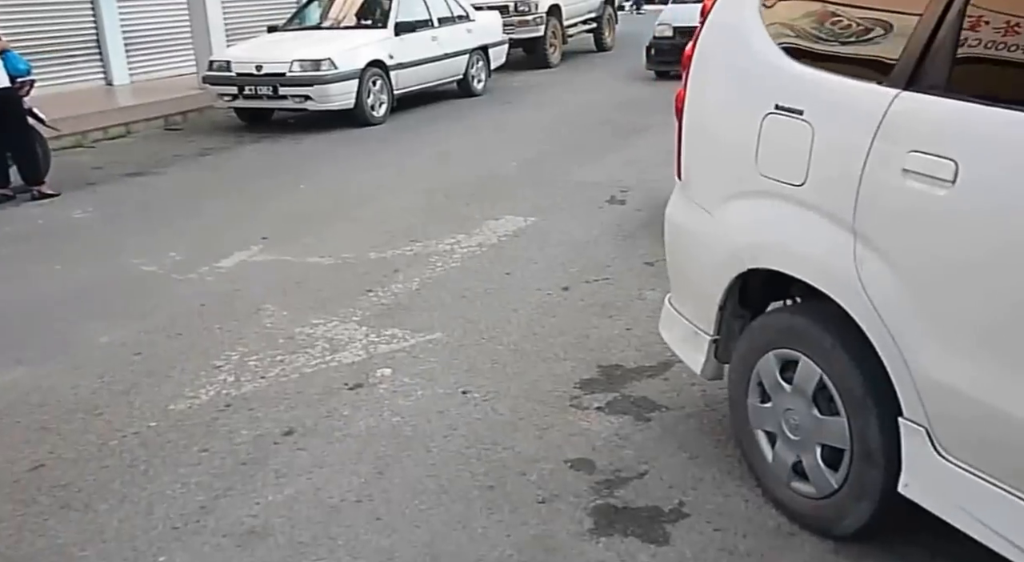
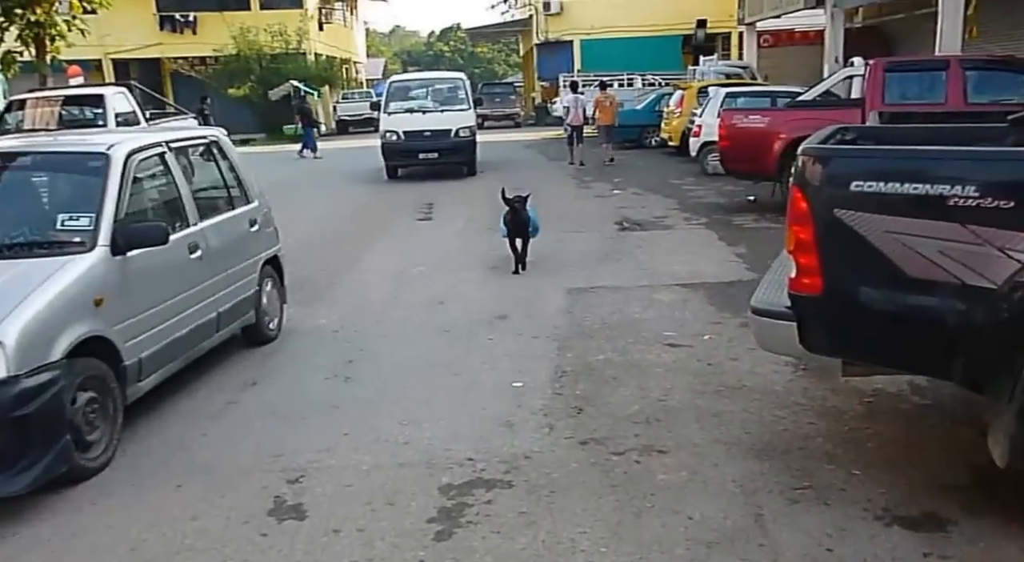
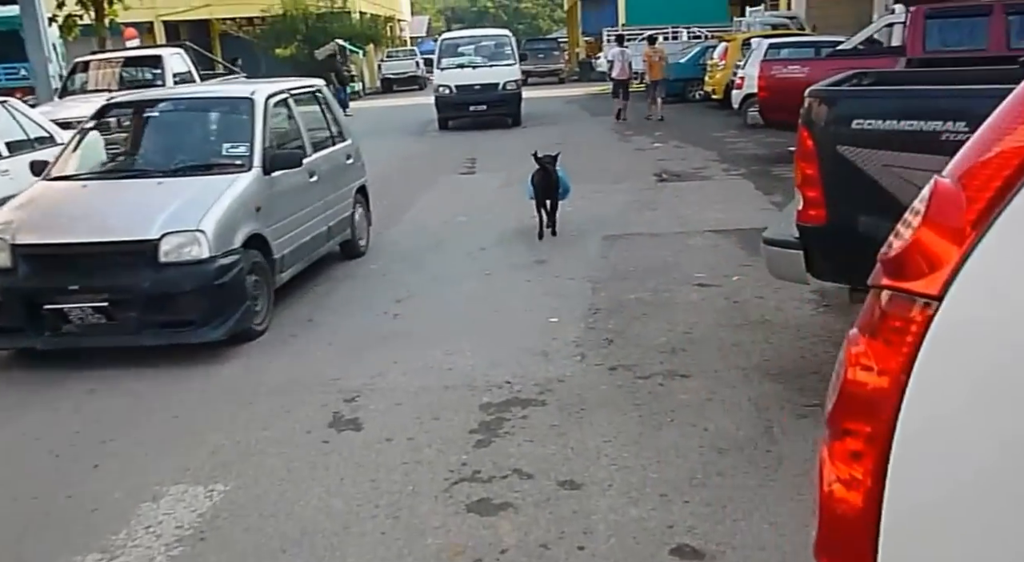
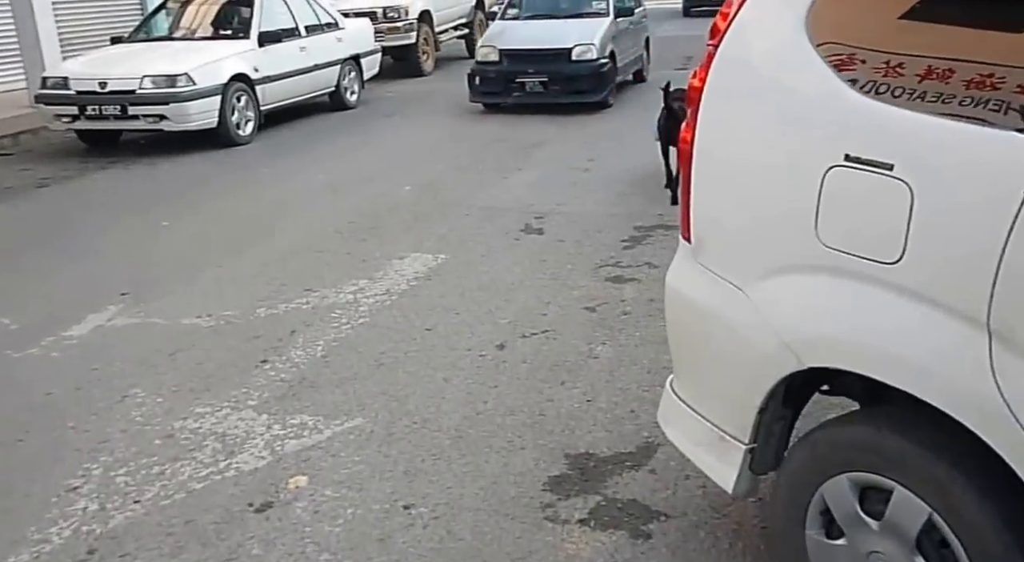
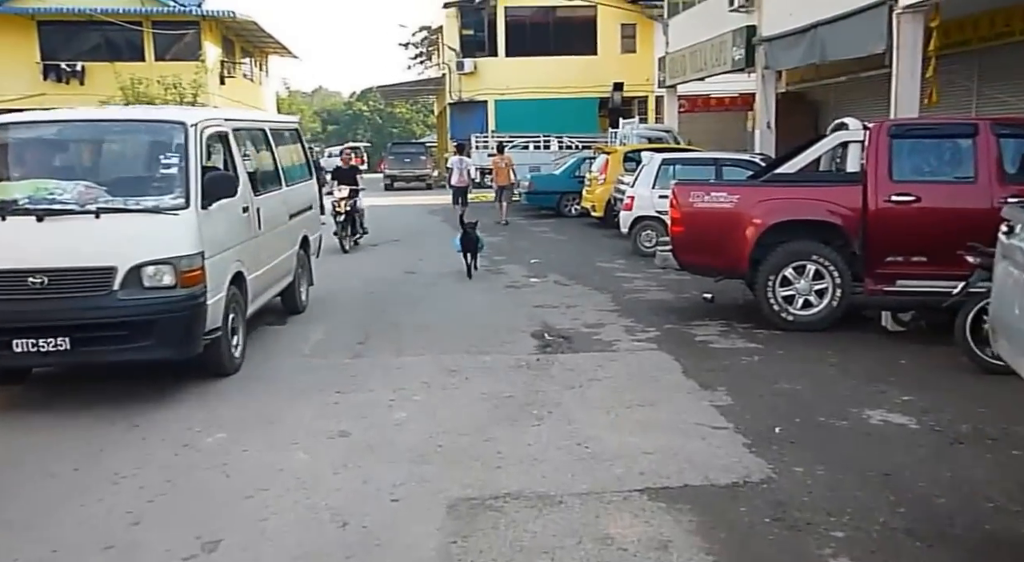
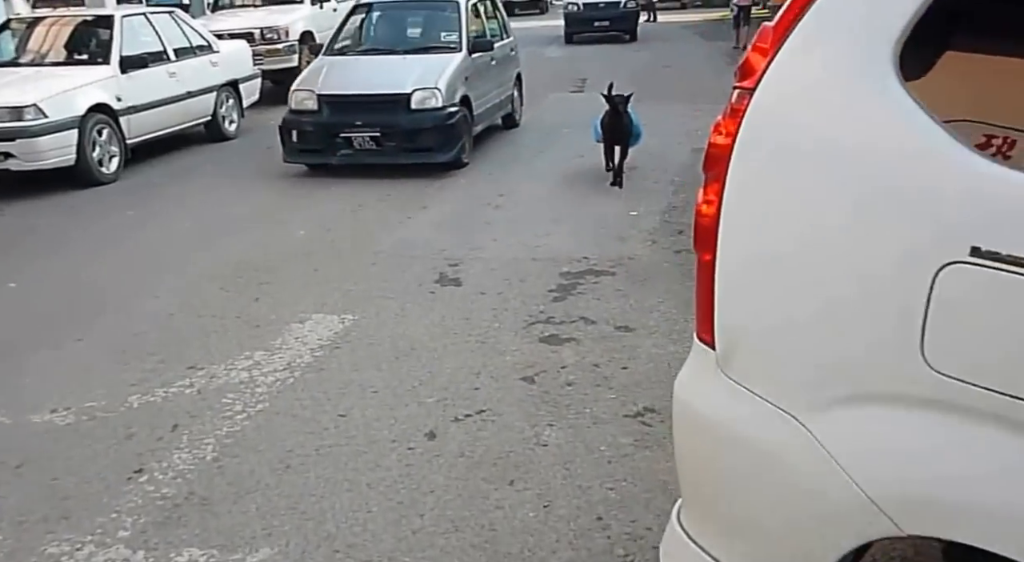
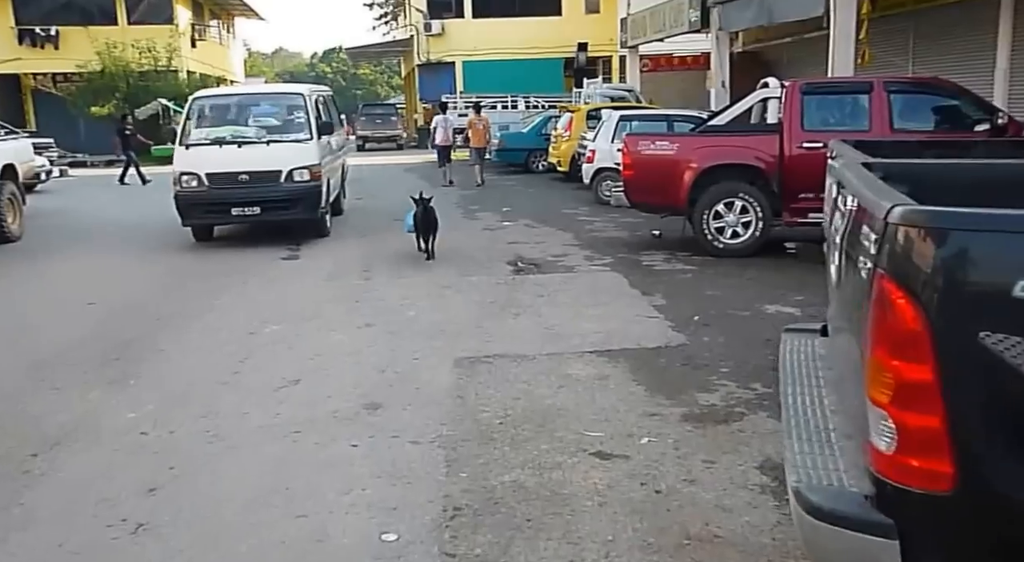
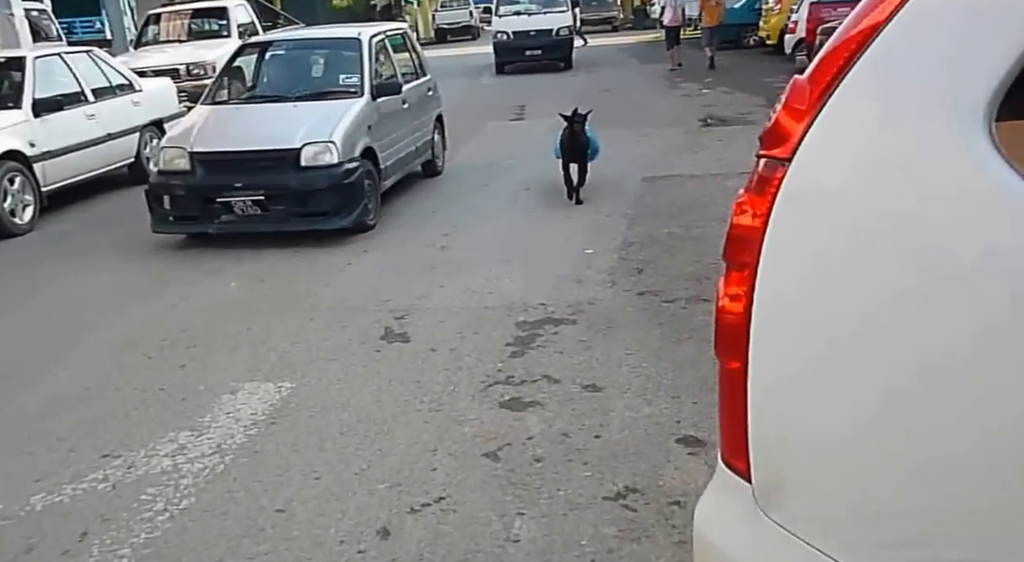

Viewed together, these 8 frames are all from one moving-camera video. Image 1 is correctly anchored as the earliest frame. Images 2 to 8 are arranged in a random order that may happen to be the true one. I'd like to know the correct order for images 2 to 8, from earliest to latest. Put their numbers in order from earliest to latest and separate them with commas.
4, 6, 8, 3, 2, 7, 5
